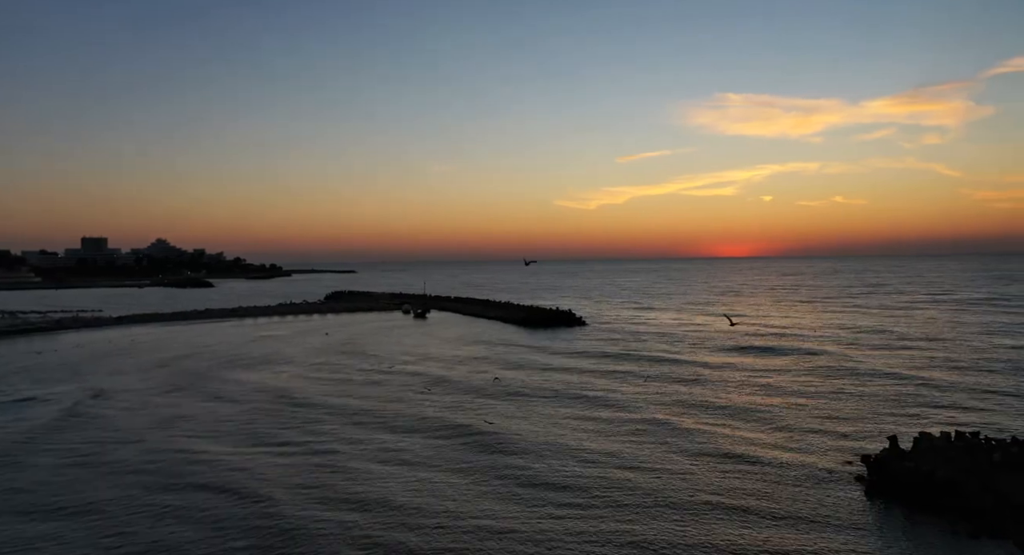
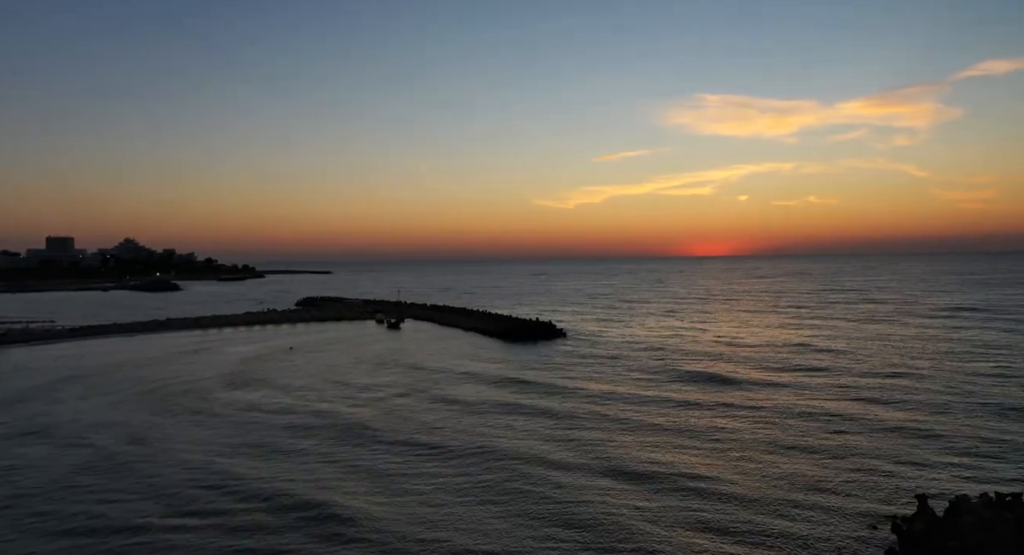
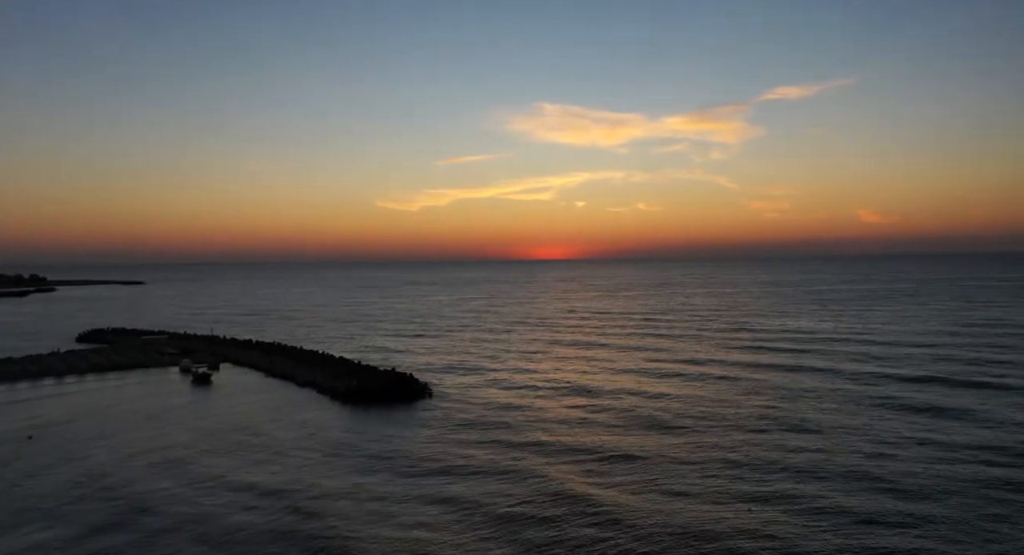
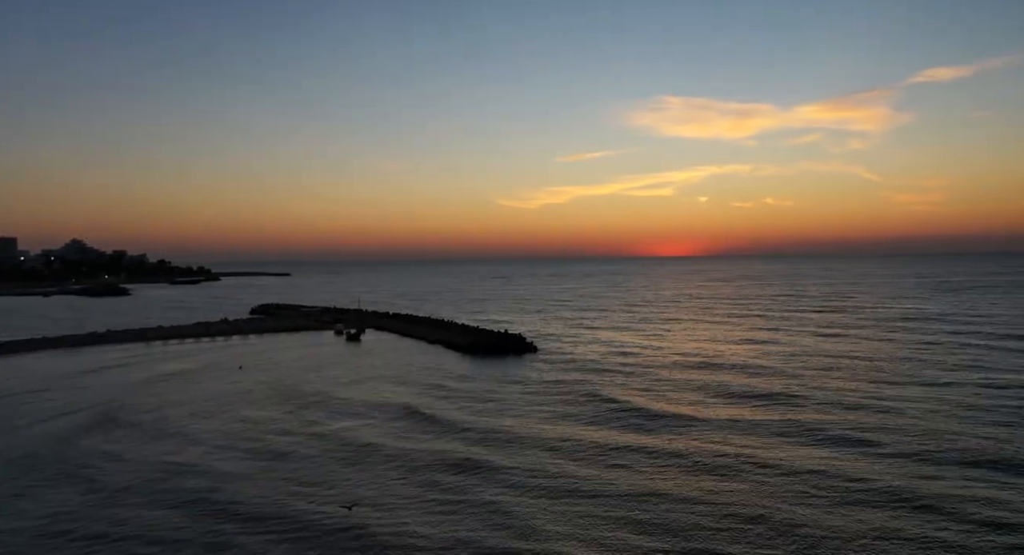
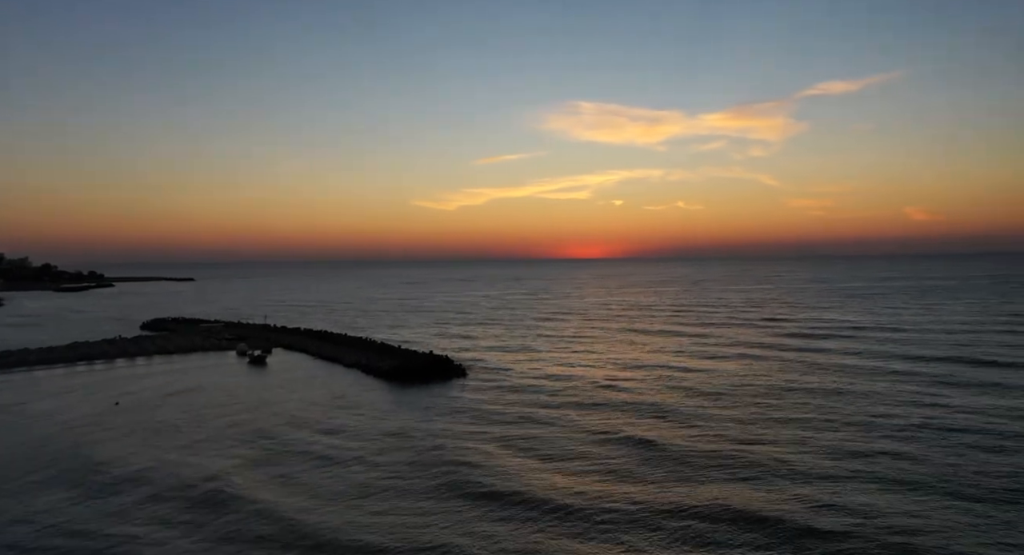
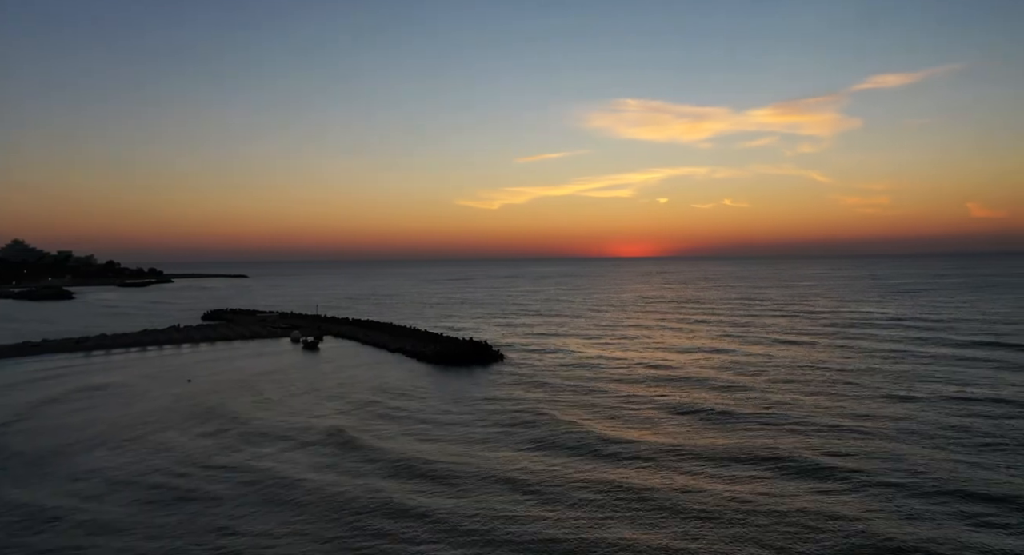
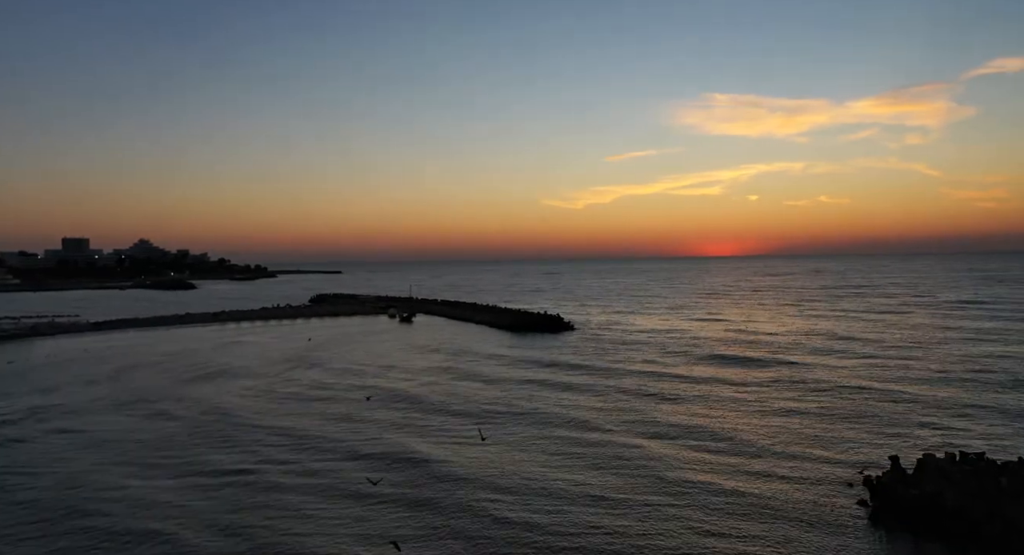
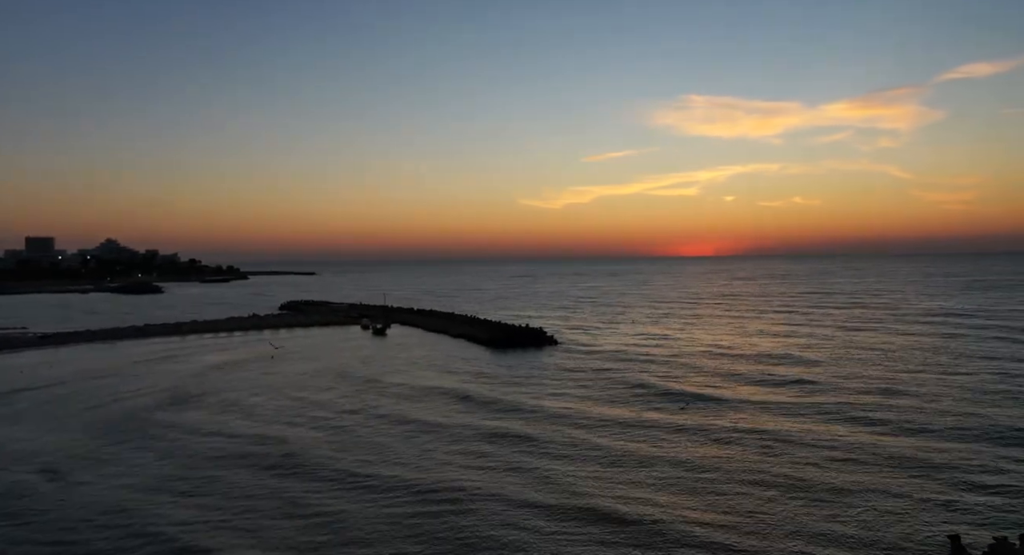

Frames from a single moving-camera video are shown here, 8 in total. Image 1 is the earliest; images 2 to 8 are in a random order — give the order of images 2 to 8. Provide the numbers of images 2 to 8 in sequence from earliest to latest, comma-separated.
7, 2, 8, 4, 6, 5, 3
